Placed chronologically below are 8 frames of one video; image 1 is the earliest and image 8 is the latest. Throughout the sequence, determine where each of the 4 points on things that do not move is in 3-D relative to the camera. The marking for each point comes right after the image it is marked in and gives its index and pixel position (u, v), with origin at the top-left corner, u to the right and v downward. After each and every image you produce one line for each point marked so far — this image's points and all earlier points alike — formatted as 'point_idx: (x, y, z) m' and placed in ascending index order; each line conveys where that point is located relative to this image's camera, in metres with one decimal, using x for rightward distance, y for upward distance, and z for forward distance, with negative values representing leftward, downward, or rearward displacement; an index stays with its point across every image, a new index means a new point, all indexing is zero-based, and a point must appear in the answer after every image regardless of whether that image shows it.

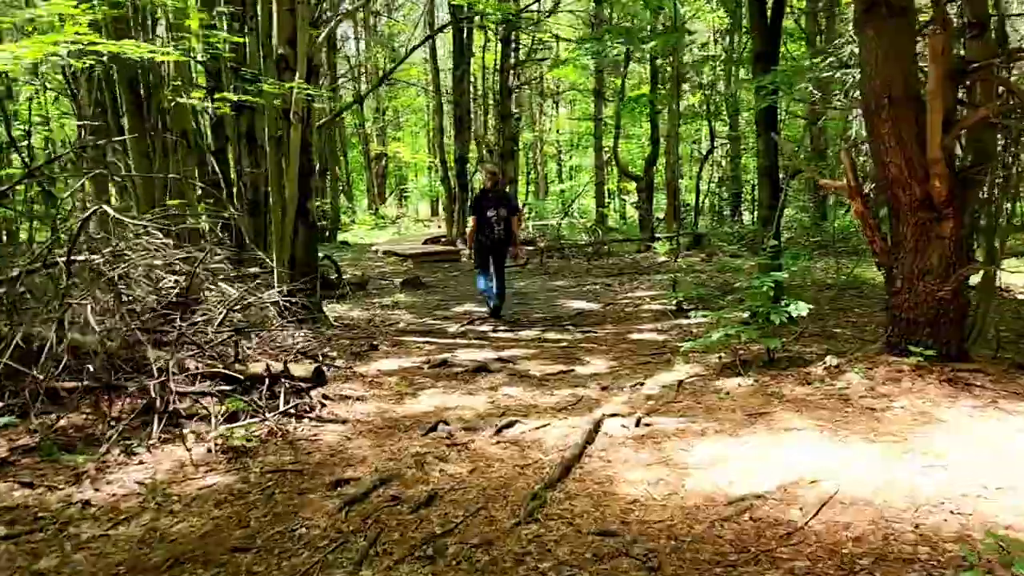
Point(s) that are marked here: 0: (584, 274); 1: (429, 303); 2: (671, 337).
0: (+1.3, +0.3, +14.5) m
1: (-1.2, -0.2, +11.3) m
2: (+1.5, -0.5, +7.4) m
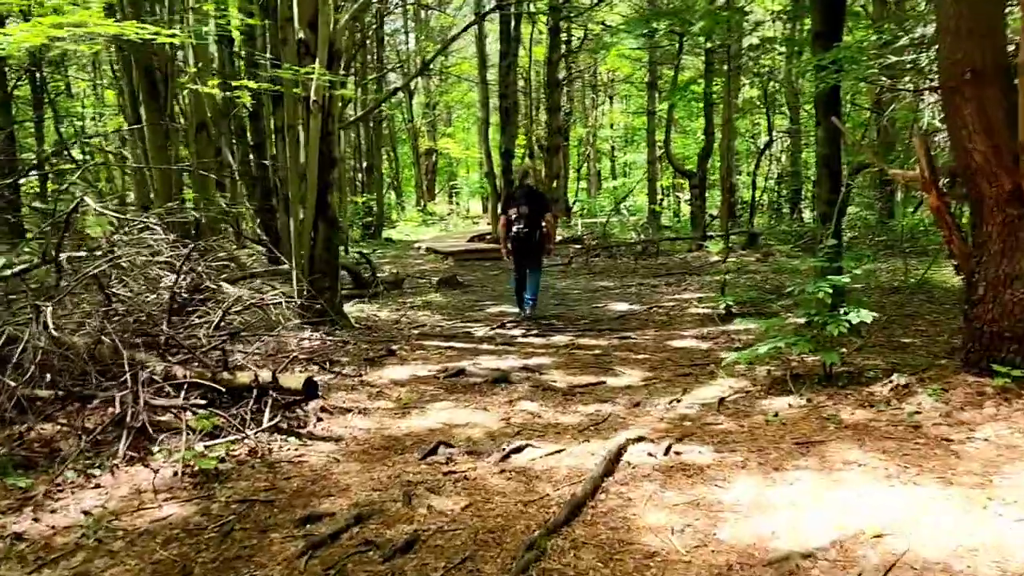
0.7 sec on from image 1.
0: (+2.1, +0.3, +13.8) m
1: (-0.7, -0.2, +10.8) m
2: (+1.8, -0.5, +6.8) m
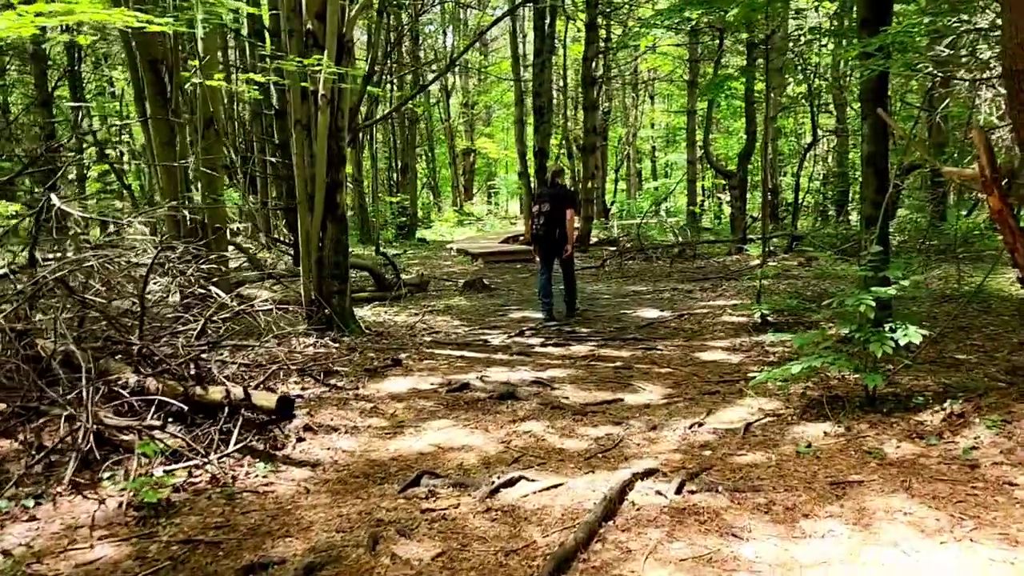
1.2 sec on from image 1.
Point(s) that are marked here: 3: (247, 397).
0: (+2.6, +0.2, +13.2) m
1: (-0.4, -0.3, +10.4) m
2: (+1.9, -0.6, +6.2) m
3: (-1.3, -0.6, +4.0) m
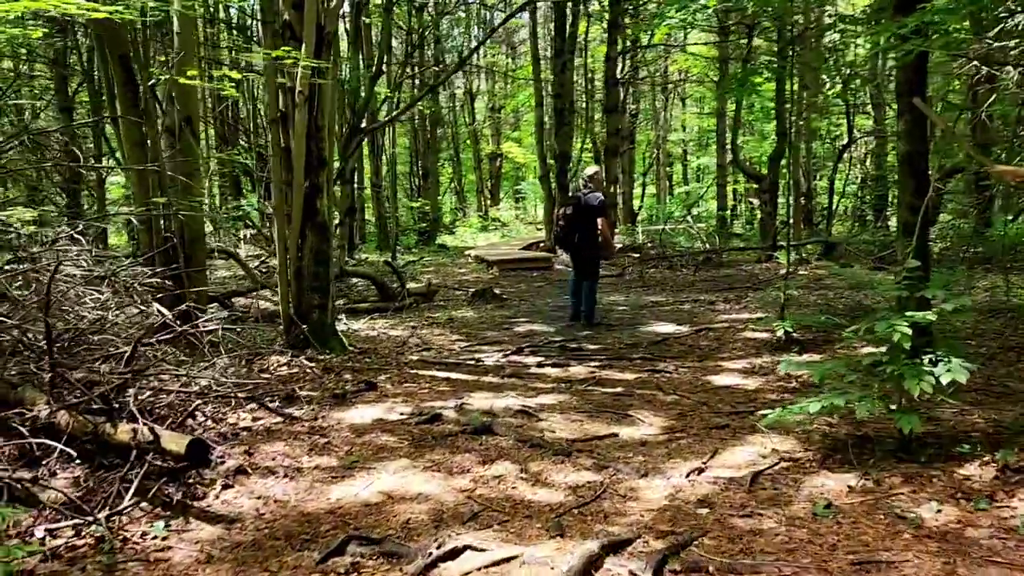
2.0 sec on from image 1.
0: (+2.8, 0.0, +12.5) m
1: (-0.3, -0.4, +9.8) m
2: (+1.8, -0.7, +5.5) m
3: (-1.5, -0.6, +3.4) m
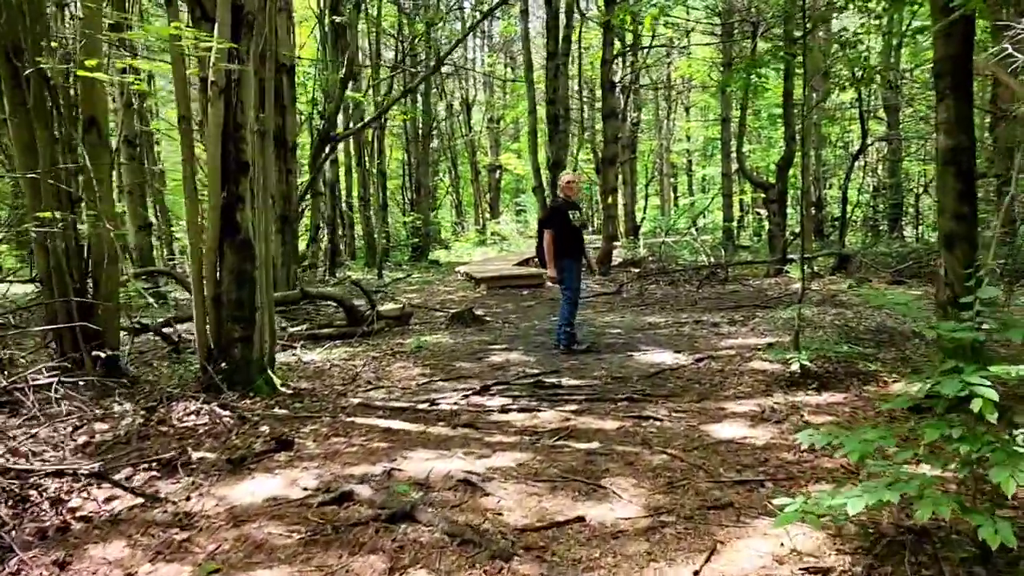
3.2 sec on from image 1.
0: (+2.6, -0.3, +11.4) m
1: (-0.5, -0.7, +8.7) m
2: (+1.5, -0.8, +4.4) m
3: (-1.8, -0.8, +2.3) m
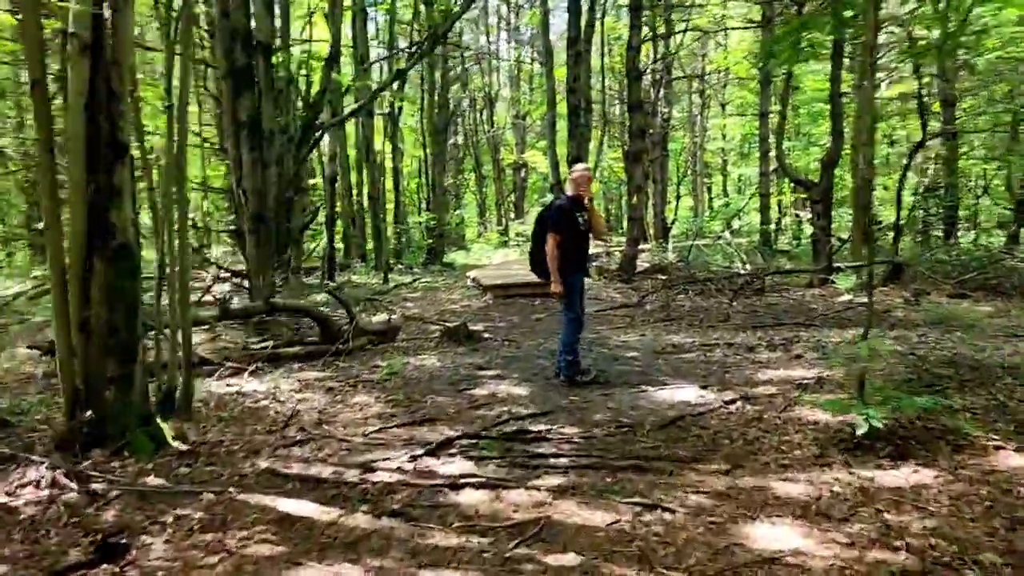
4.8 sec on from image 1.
0: (+2.6, -0.4, +9.8) m
1: (-0.6, -0.8, +7.3) m
2: (+1.3, -1.0, +2.9) m
3: (-2.2, -0.9, +1.0) m
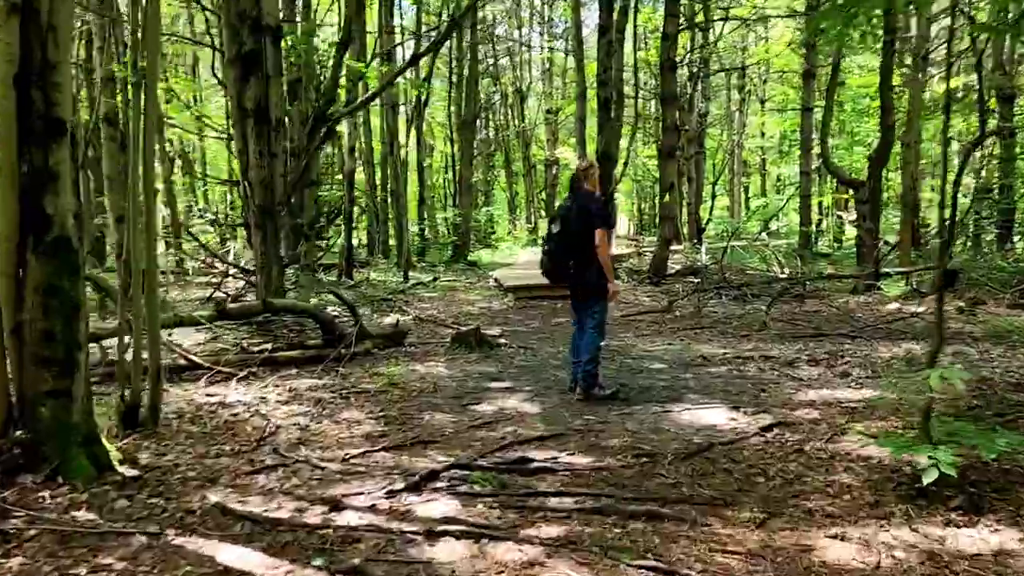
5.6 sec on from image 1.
0: (+2.8, -0.5, +9.1) m
1: (-0.5, -0.8, +6.6) m
2: (+1.2, -1.1, +2.2) m
3: (-2.3, -0.9, +0.4) m
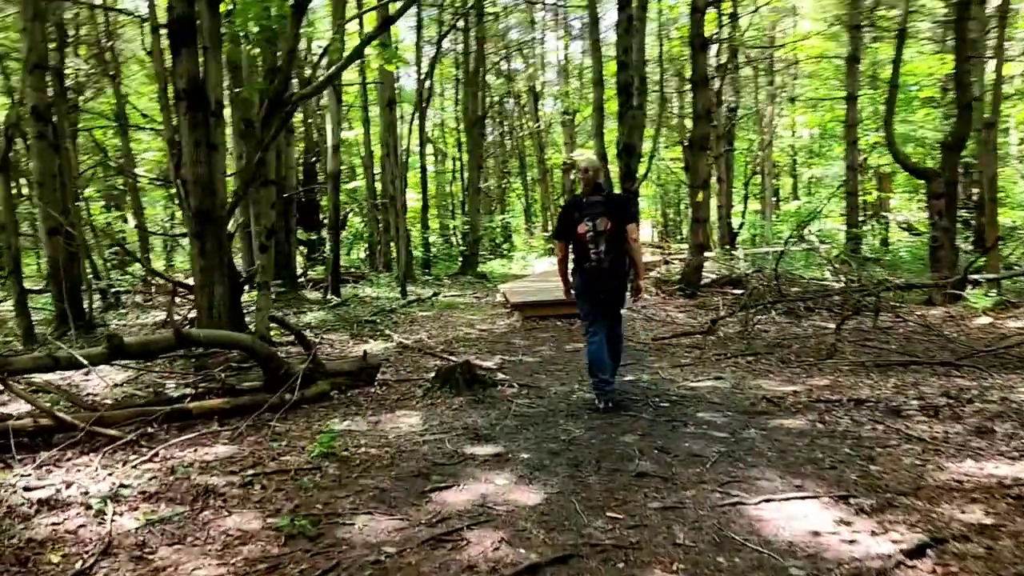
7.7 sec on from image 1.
0: (+2.9, -0.6, +7.1) m
1: (-0.5, -1.0, +4.7) m
2: (+1.0, -1.1, +0.2) m
3: (-2.5, -1.0, -1.5) m
